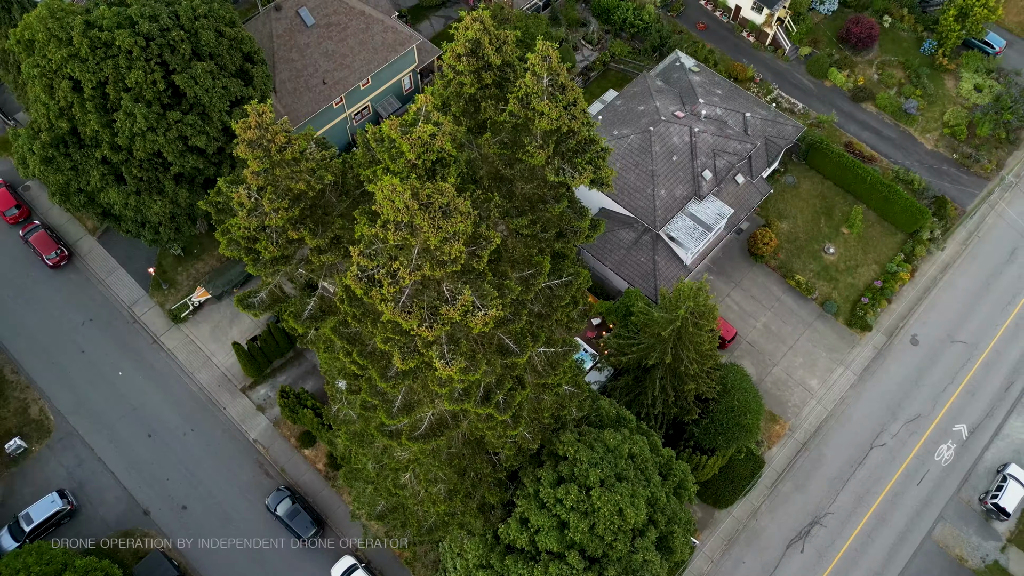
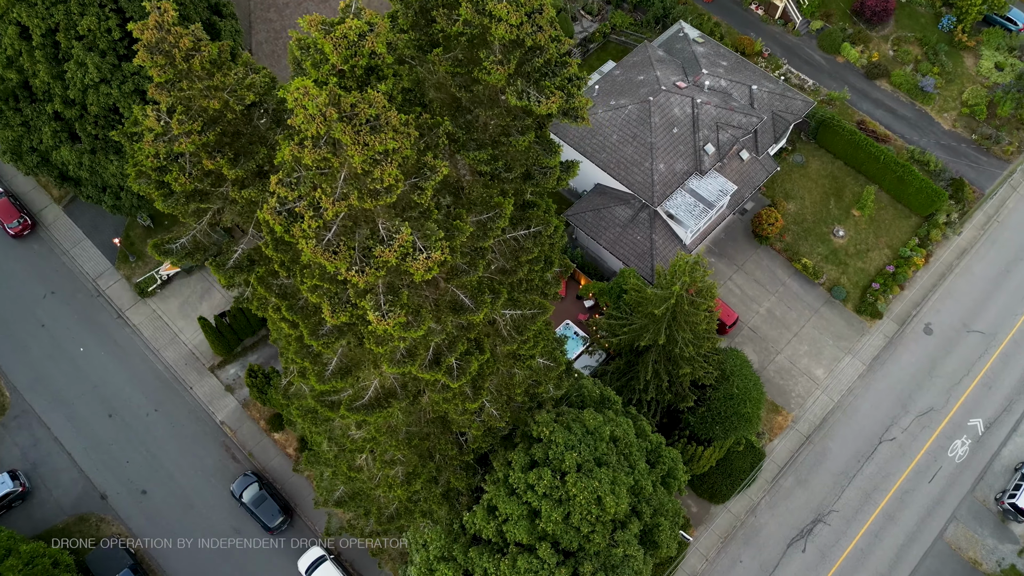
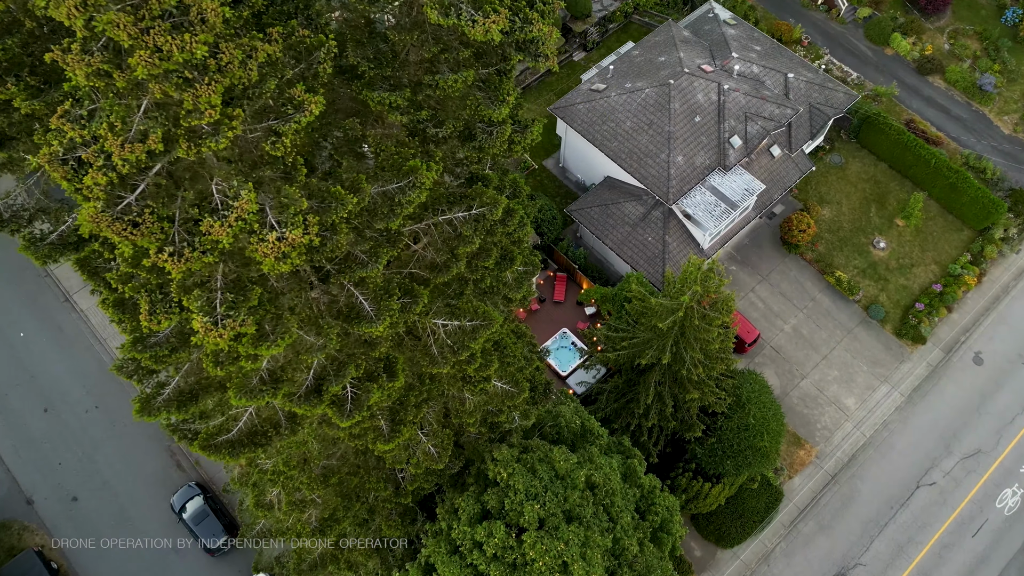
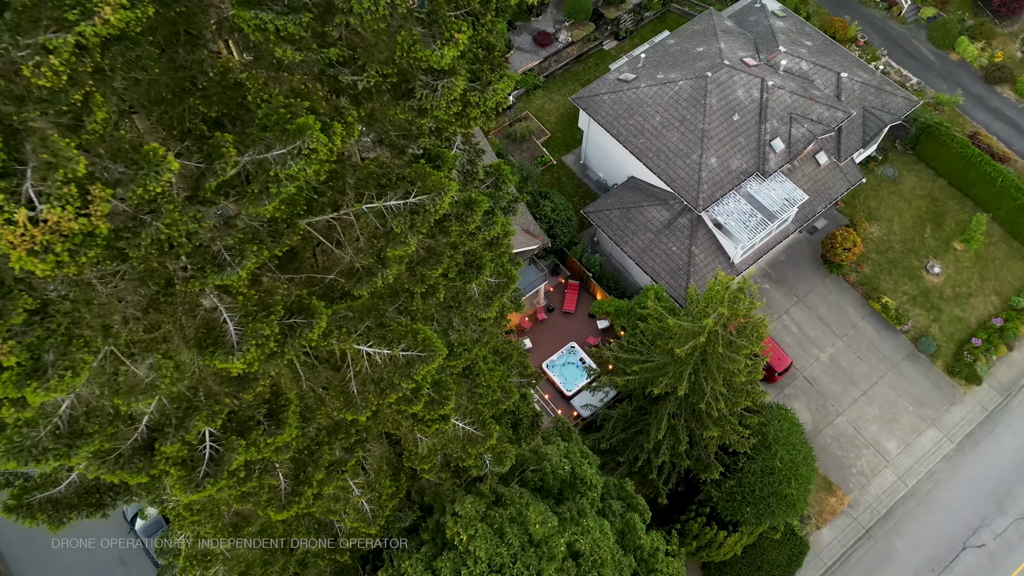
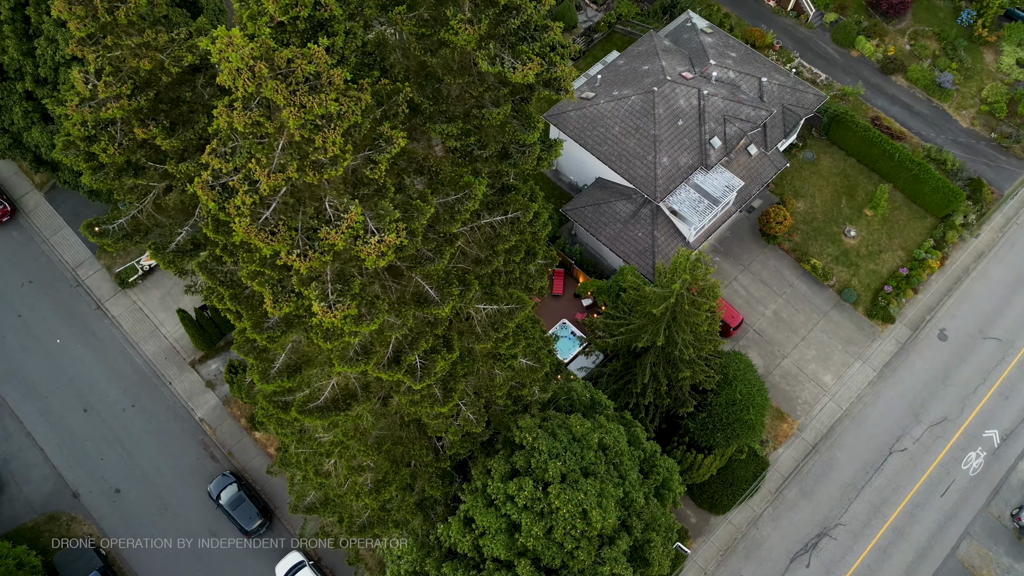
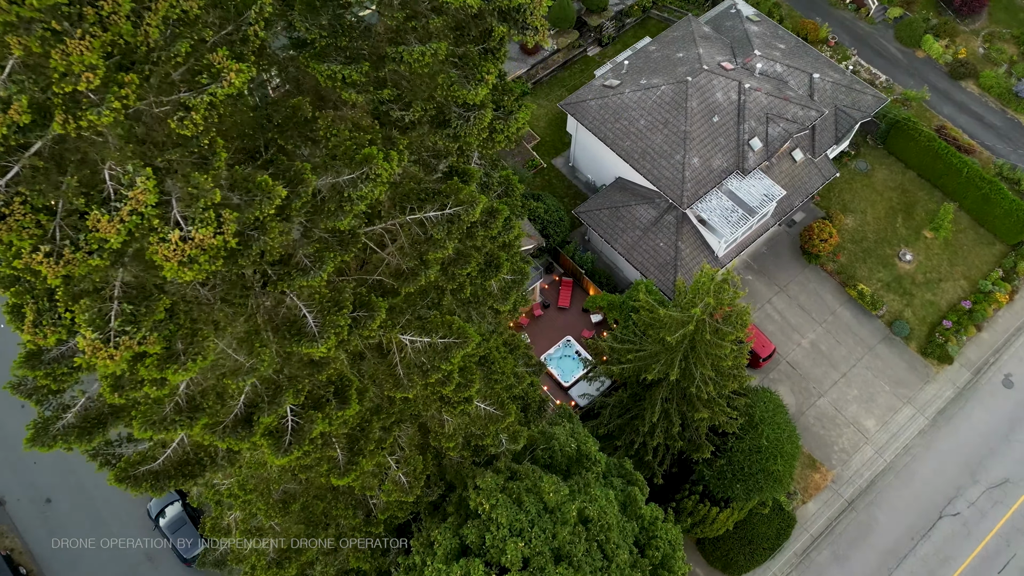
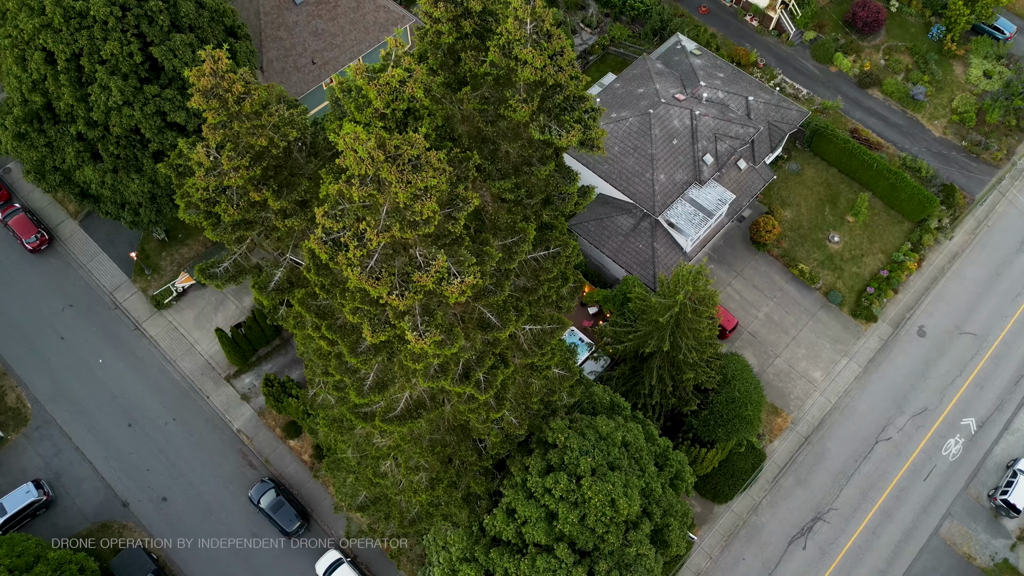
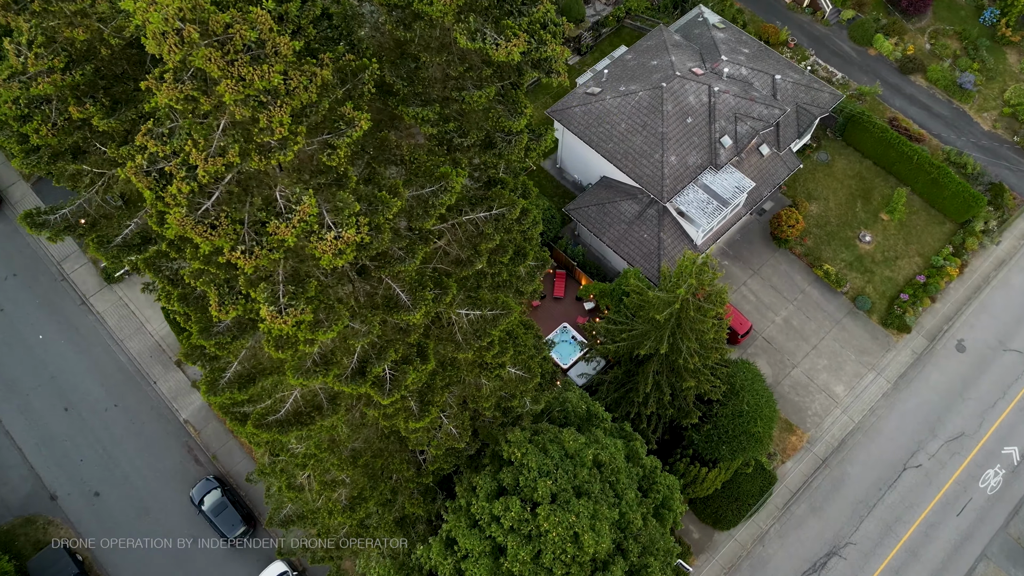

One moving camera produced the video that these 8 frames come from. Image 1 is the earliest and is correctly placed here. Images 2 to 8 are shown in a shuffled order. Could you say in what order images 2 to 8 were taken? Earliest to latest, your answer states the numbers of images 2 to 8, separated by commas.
7, 2, 5, 8, 3, 6, 4
